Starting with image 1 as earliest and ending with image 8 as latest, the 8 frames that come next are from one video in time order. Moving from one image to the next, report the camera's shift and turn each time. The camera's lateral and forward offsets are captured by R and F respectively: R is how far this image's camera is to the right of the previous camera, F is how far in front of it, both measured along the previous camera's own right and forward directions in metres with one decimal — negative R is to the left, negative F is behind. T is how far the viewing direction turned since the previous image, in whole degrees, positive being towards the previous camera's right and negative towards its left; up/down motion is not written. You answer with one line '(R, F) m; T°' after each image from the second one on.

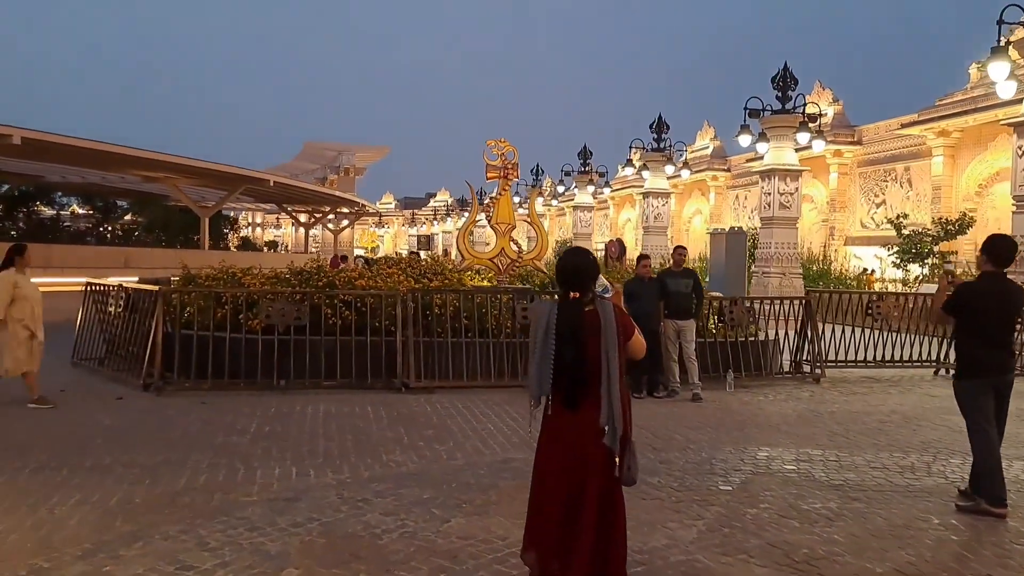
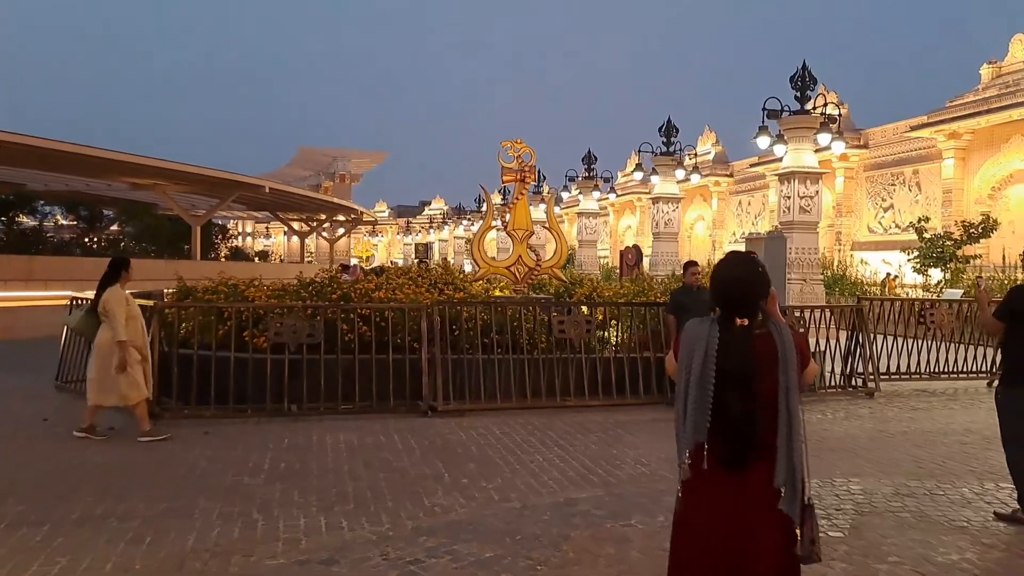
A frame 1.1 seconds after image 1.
(-0.5, +1.0) m; +1°
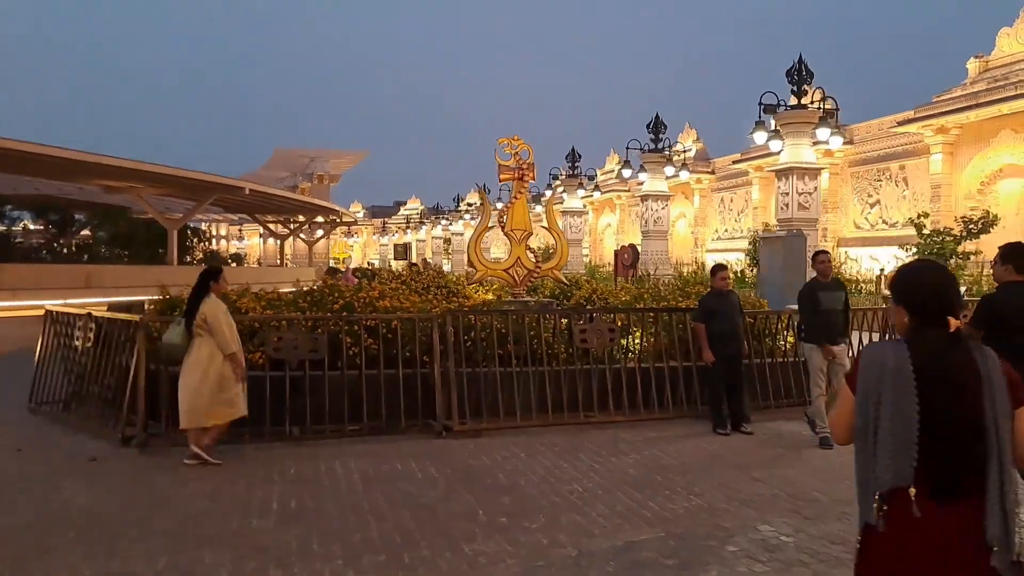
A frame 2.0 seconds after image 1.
(-0.5, +0.7) m; +2°
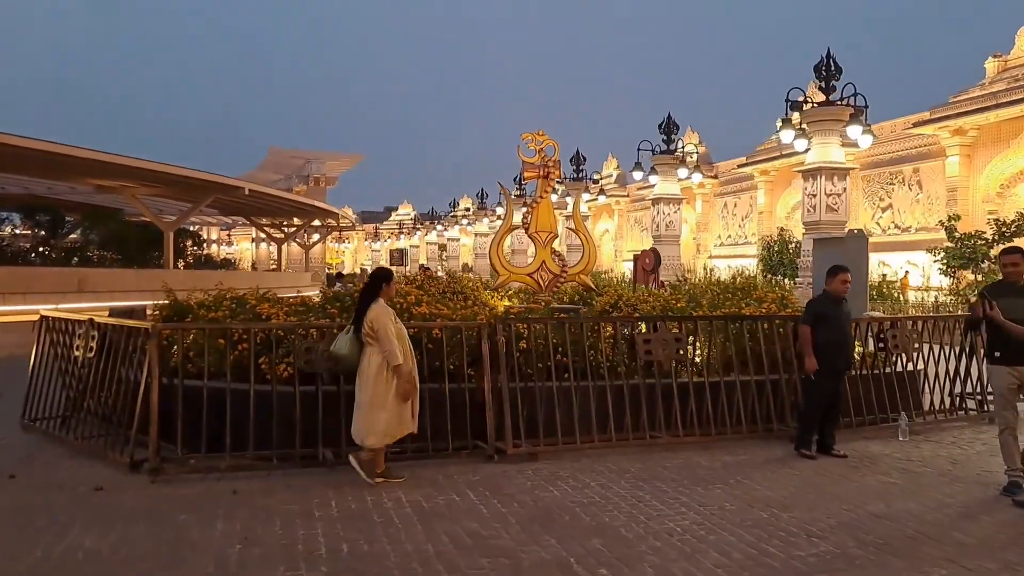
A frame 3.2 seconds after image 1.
(-0.6, +1.0) m; +1°
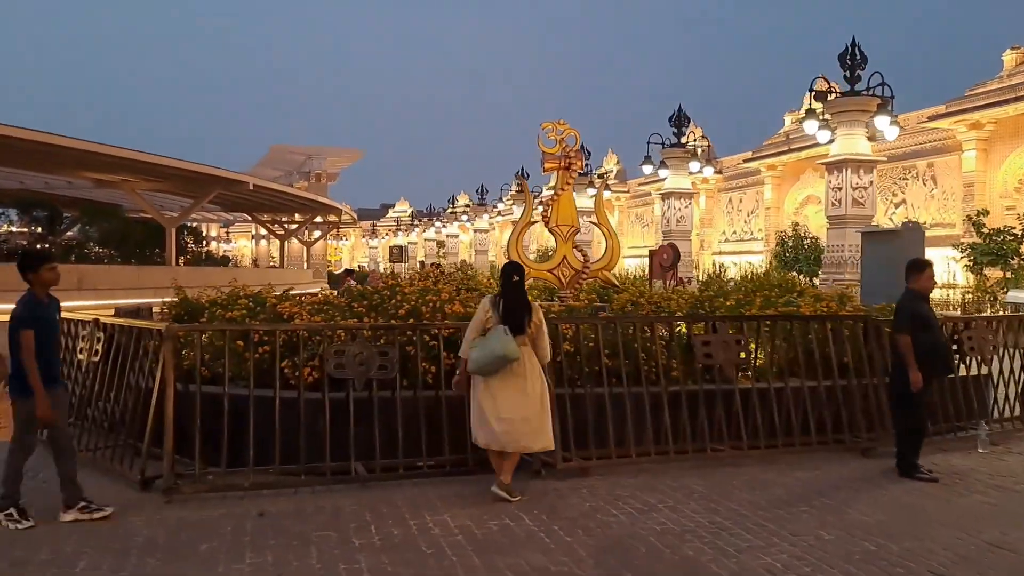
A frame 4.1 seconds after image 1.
(-0.4, +0.7) m; 0°
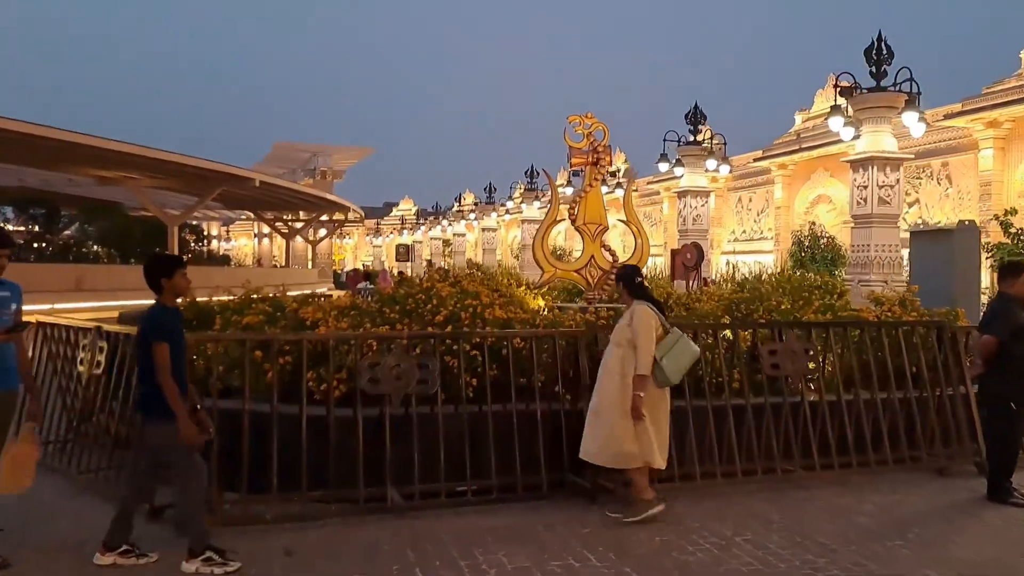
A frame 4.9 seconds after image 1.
(-0.4, +0.7) m; 0°
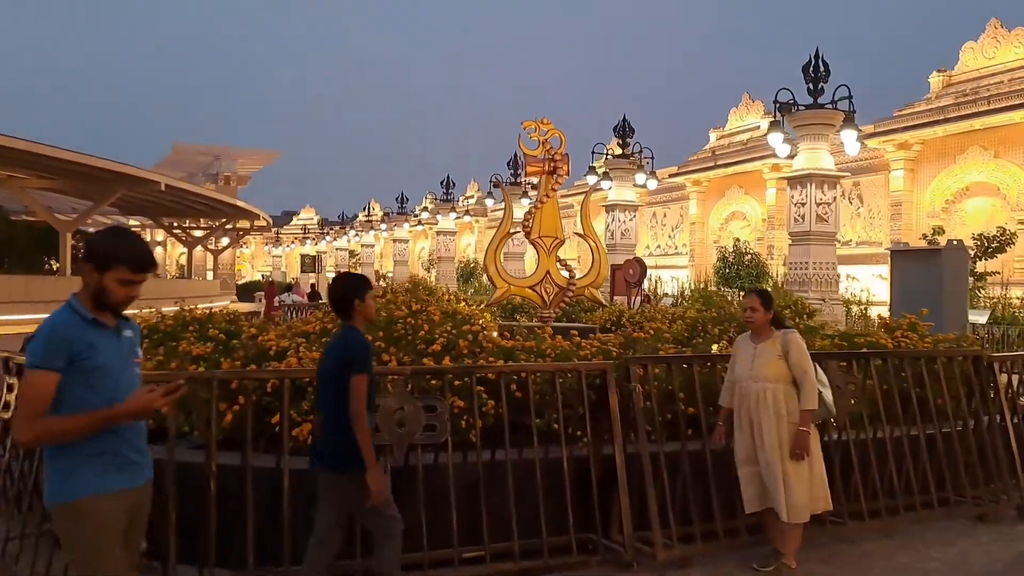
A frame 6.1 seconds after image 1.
(-0.7, +1.0) m; +7°
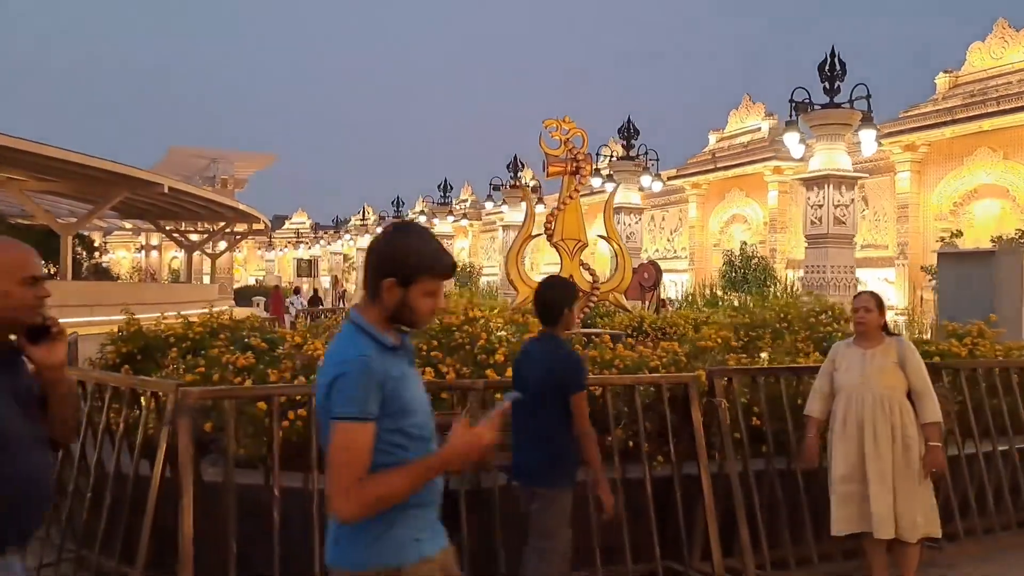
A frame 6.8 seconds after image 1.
(-0.5, +0.4) m; +1°
